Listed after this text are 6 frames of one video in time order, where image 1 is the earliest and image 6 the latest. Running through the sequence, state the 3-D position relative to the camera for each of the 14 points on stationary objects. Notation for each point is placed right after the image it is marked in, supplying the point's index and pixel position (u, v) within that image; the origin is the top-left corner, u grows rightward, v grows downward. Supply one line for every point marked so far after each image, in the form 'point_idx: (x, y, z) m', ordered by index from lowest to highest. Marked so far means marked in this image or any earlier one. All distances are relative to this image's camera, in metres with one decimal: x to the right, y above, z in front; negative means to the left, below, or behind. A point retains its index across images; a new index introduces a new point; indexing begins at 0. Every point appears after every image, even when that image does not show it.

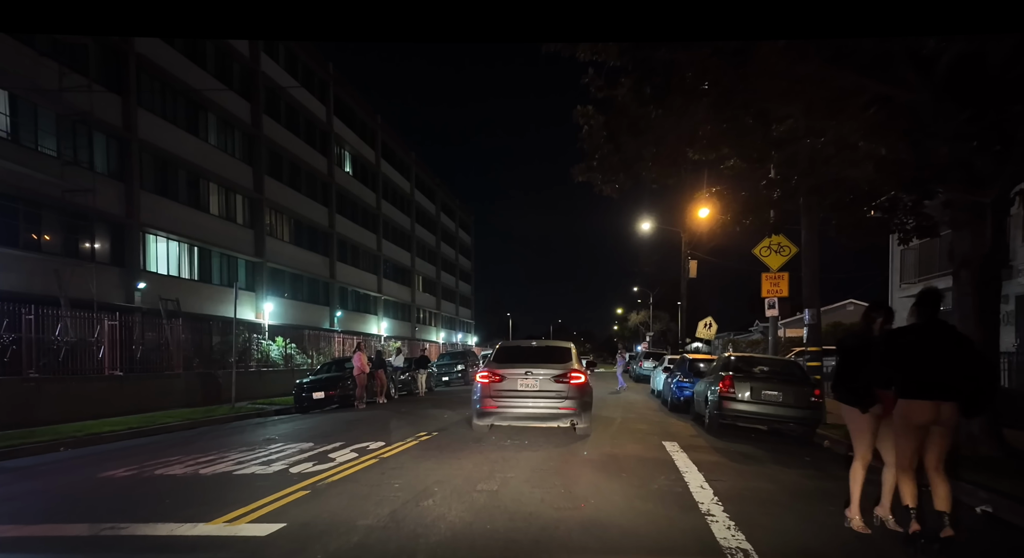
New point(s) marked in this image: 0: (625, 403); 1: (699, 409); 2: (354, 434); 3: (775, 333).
0: (+3.4, -3.6, +19.1) m
1: (+3.8, -2.6, +13.9) m
2: (-3.2, -3.0, +13.3) m
3: (+7.1, -1.4, +18.2) m
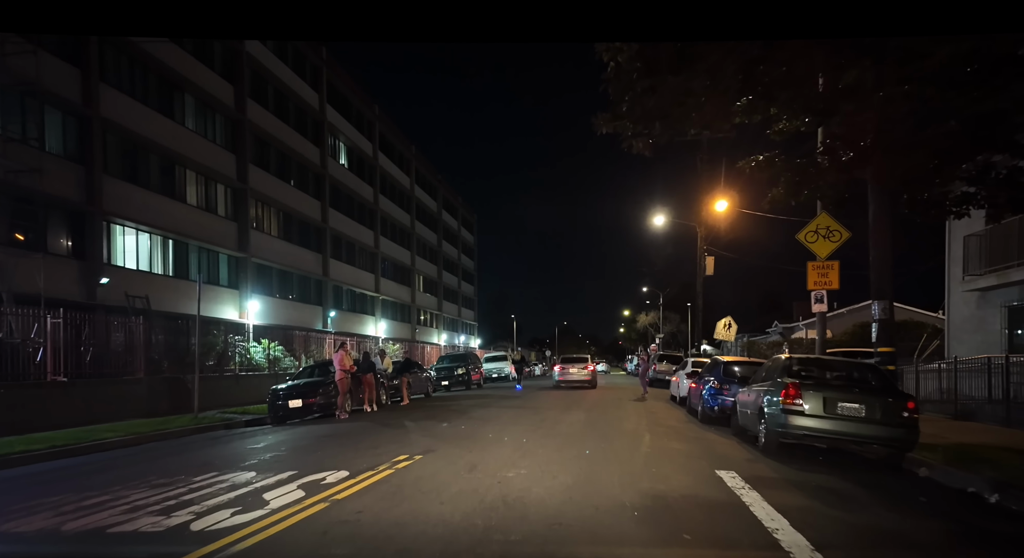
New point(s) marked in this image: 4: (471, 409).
0: (+3.5, -3.3, +16.6) m
1: (+3.9, -2.4, +11.4) m
2: (-3.1, -2.7, +10.9) m
3: (+7.2, -1.2, +15.7) m
4: (-0.9, -3.6, +19.2) m
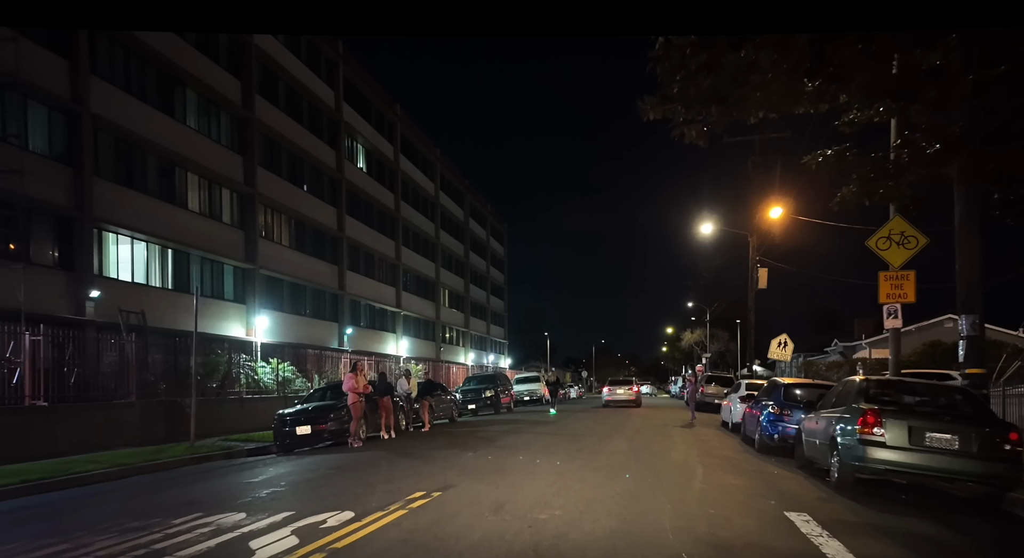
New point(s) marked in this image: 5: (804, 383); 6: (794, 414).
0: (+4.0, -3.6, +15.1) m
1: (+4.4, -2.5, +9.9) m
2: (-2.7, -2.9, +9.5) m
3: (+7.7, -1.4, +14.2) m
4: (-0.3, -4.0, +17.7) m
5: (+6.1, -2.2, +14.7) m
6: (+5.7, -2.7, +14.0) m
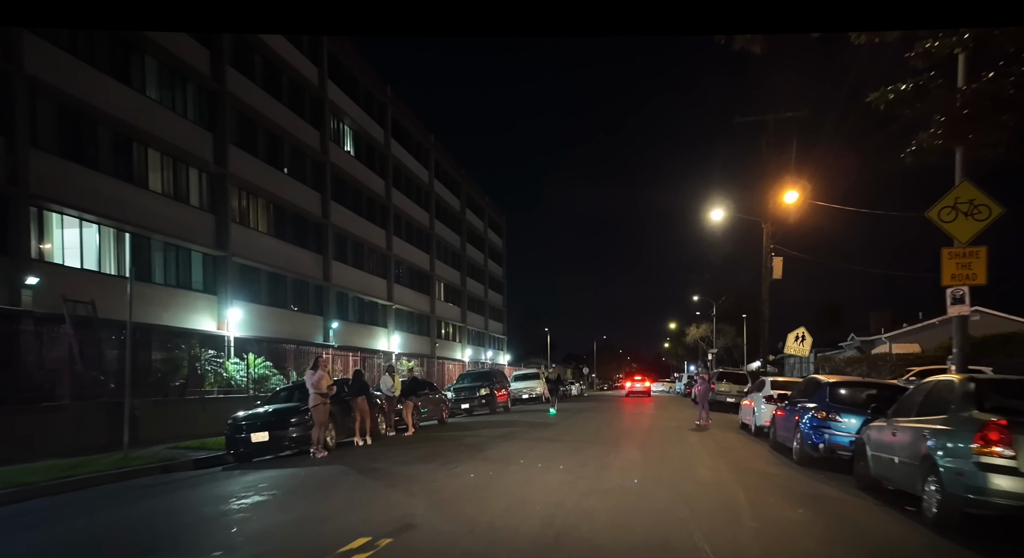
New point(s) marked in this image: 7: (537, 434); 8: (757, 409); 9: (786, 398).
0: (+3.8, -3.2, +12.7) m
1: (+4.2, -2.2, +7.5) m
2: (-2.8, -2.5, +7.1) m
3: (+7.5, -1.0, +11.7) m
4: (-0.5, -3.6, +15.3) m
5: (+6.0, -1.8, +12.3) m
6: (+5.5, -2.3, +11.6) m
7: (+0.6, -4.0, +17.9) m
8: (+6.2, -3.3, +17.8) m
9: (+5.7, -2.5, +14.6) m
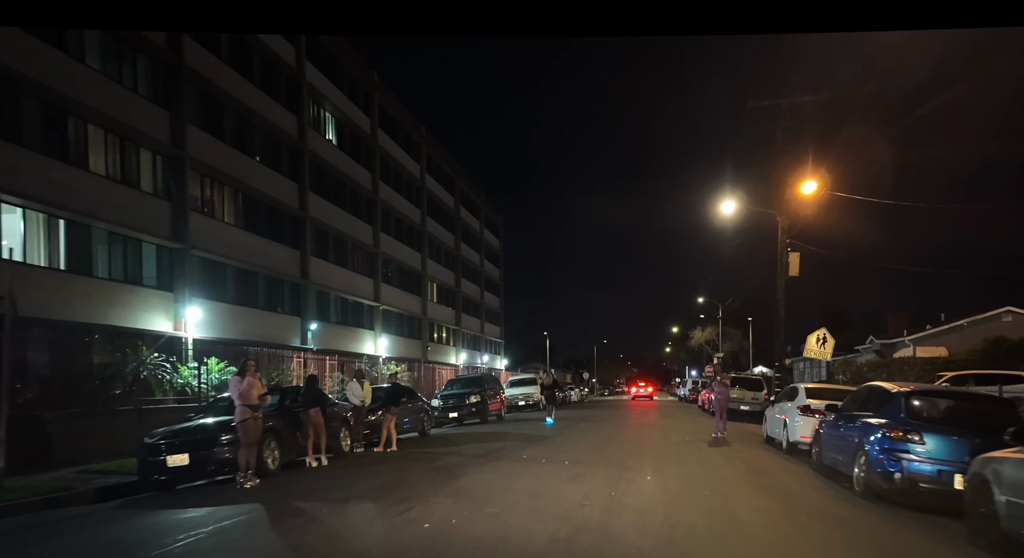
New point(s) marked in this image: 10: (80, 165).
0: (+3.5, -2.9, +9.9) m
1: (+3.9, -1.9, +4.7) m
2: (-3.1, -2.2, +4.3) m
3: (+7.2, -0.7, +8.9) m
4: (-0.8, -3.3, +12.5) m
5: (+5.7, -1.5, +9.5) m
6: (+5.2, -2.0, +8.8) m
7: (+0.3, -3.8, +15.1) m
8: (+6.0, -3.0, +15.0) m
9: (+5.4, -2.2, +11.8) m
10: (-12.2, +3.2, +19.7) m
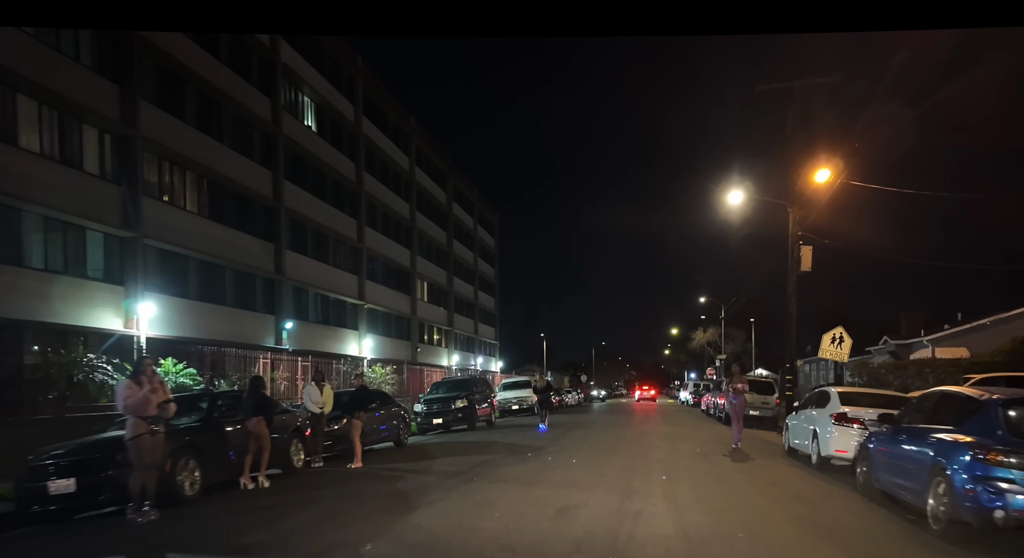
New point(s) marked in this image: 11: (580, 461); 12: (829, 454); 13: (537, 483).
0: (+3.2, -2.6, +7.6) m
1: (+3.6, -1.6, +2.4) m
2: (-3.4, -1.9, +1.9) m
3: (+6.9, -0.4, +6.6) m
4: (-1.1, -3.0, +10.2) m
5: (+5.4, -1.2, +7.2) m
6: (+4.9, -1.7, +6.5) m
7: (0.0, -3.5, +12.8) m
8: (+5.6, -2.8, +12.6) m
9: (+5.1, -1.9, +9.5) m
10: (-12.6, +3.5, +17.4) m
11: (+1.3, -3.5, +13.5) m
12: (+5.5, -3.1, +12.2) m
13: (+0.3, -3.0, +10.3) m
